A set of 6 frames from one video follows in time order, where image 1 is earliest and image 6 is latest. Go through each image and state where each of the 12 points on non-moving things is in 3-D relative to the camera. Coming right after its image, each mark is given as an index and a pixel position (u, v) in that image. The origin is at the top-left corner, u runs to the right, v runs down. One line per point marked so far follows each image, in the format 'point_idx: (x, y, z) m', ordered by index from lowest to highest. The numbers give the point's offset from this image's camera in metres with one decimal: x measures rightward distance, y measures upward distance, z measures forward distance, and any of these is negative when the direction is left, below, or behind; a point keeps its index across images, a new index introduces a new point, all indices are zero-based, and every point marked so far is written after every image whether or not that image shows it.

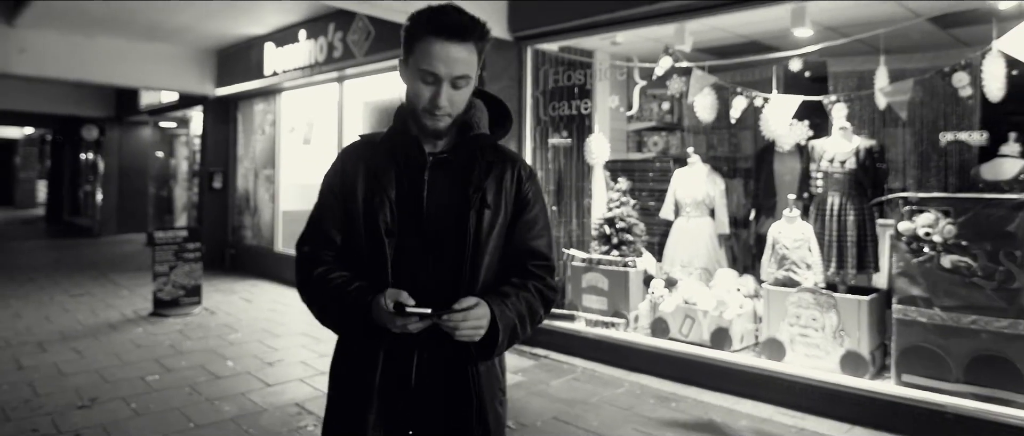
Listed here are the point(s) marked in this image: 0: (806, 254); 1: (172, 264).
0: (+2.0, -0.3, +4.7) m
1: (-3.7, -0.5, +7.3) m
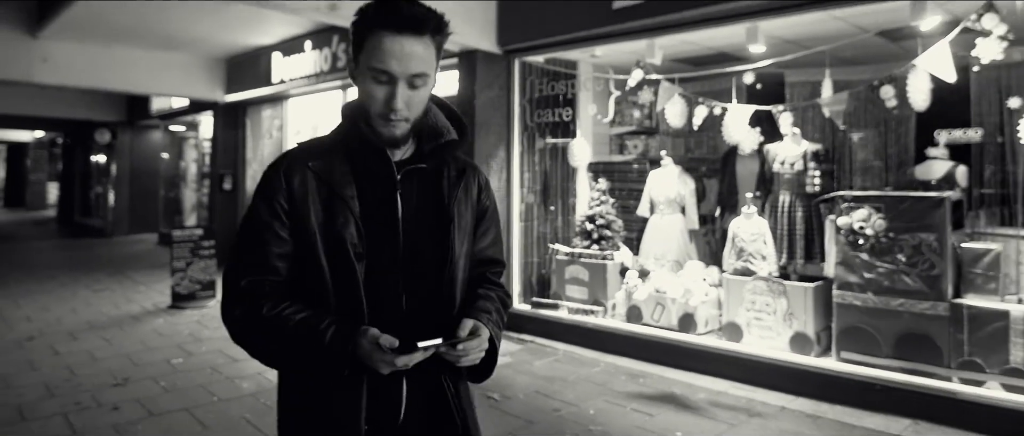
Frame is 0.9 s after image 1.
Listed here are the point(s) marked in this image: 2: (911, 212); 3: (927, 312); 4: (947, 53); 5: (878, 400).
0: (+1.9, -0.2, +5.2) m
1: (-3.8, -0.5, +7.9) m
2: (+2.6, 0.0, +4.4) m
3: (+2.7, -0.6, +4.4) m
4: (+2.8, +1.1, +4.6) m
5: (+2.4, -1.2, +4.4) m
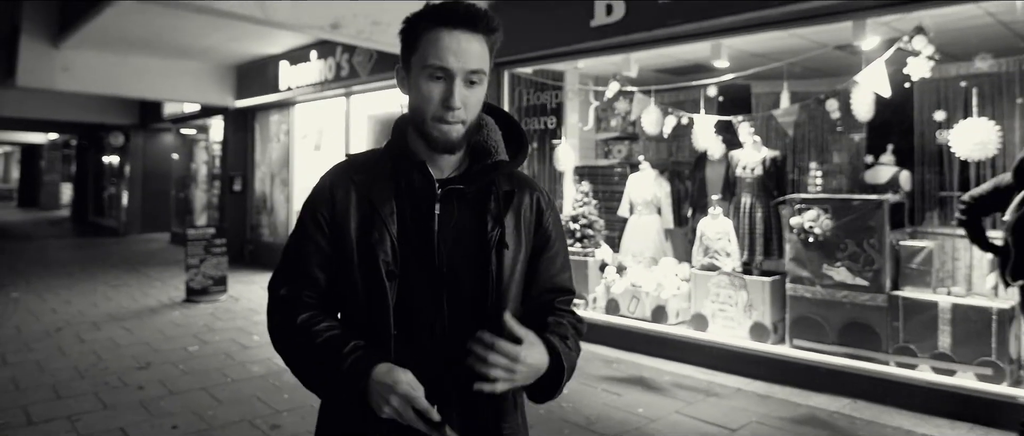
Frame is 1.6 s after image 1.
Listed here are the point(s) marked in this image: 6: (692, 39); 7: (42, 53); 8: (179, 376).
0: (+1.8, -0.2, +5.7) m
1: (-3.9, -0.5, +8.4) m
2: (+2.5, 0.0, +4.9) m
3: (+2.6, -0.6, +4.9) m
4: (+2.7, +1.1, +5.1) m
5: (+2.2, -1.2, +4.8) m
6: (+1.5, +1.5, +5.6) m
7: (-6.9, +2.4, +9.8) m
8: (-2.7, -1.3, +5.4) m
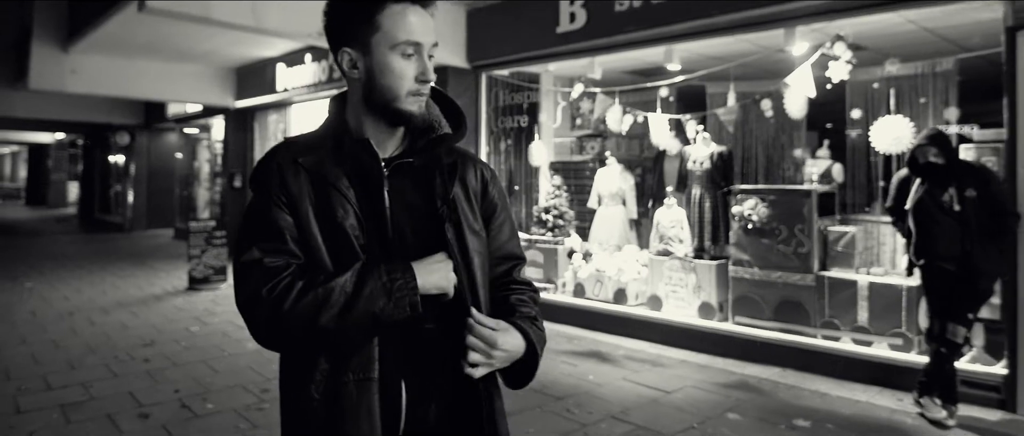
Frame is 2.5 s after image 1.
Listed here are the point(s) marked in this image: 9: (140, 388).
0: (+1.6, -0.1, +6.3) m
1: (-4.1, -0.4, +9.0) m
2: (+2.2, +0.1, +5.4) m
3: (+2.3, -0.5, +5.4) m
4: (+2.4, +1.2, +5.6) m
5: (+2.0, -1.1, +5.4) m
6: (+1.2, +1.6, +6.1) m
7: (-7.1, +2.5, +10.4) m
8: (-3.0, -1.2, +6.0) m
9: (-2.8, -1.3, +5.0) m
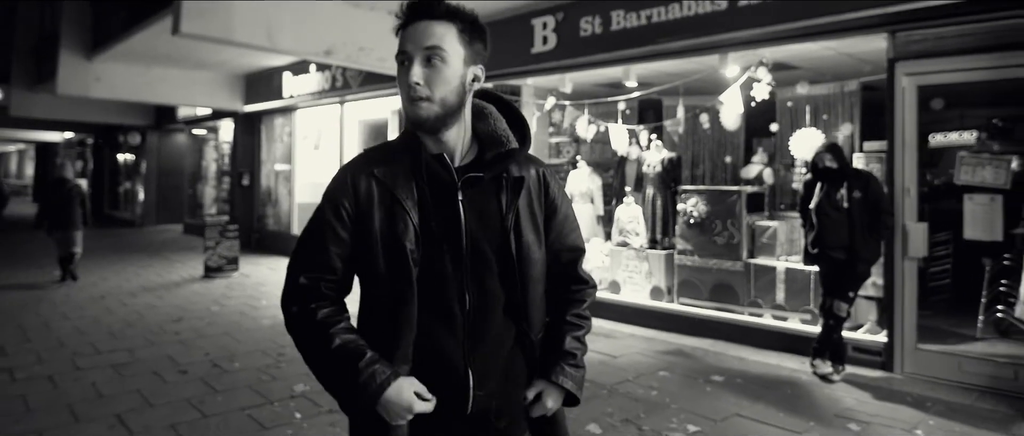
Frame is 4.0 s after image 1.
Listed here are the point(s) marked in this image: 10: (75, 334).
0: (+1.3, -0.1, +7.2) m
1: (-4.4, -0.3, +10.0) m
2: (+2.0, +0.2, +6.4) m
3: (+2.1, -0.5, +6.4) m
4: (+2.2, +1.2, +6.6) m
5: (+1.7, -1.0, +6.4) m
6: (+1.0, +1.6, +7.1) m
7: (-7.3, +2.6, +11.4) m
8: (-3.2, -1.1, +7.0) m
9: (-3.0, -1.2, +6.0) m
10: (-4.4, -1.2, +6.8) m
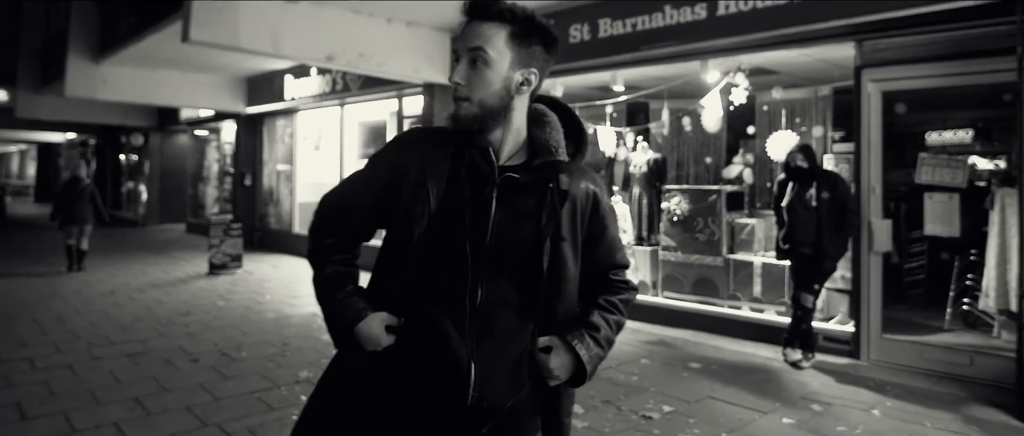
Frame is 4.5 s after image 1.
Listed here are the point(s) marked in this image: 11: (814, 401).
0: (+1.3, -0.1, +7.6) m
1: (-4.5, -0.3, +10.3) m
2: (+1.9, +0.2, +6.8) m
3: (+2.0, -0.5, +6.7) m
4: (+2.1, +1.2, +7.0) m
5: (+1.7, -1.0, +6.7) m
6: (+0.9, +1.6, +7.5) m
7: (-7.4, +2.6, +11.7) m
8: (-3.3, -1.1, +7.3) m
9: (-3.1, -1.2, +6.3) m
10: (-4.5, -1.1, +7.1) m
11: (+2.1, -1.3, +4.7) m
